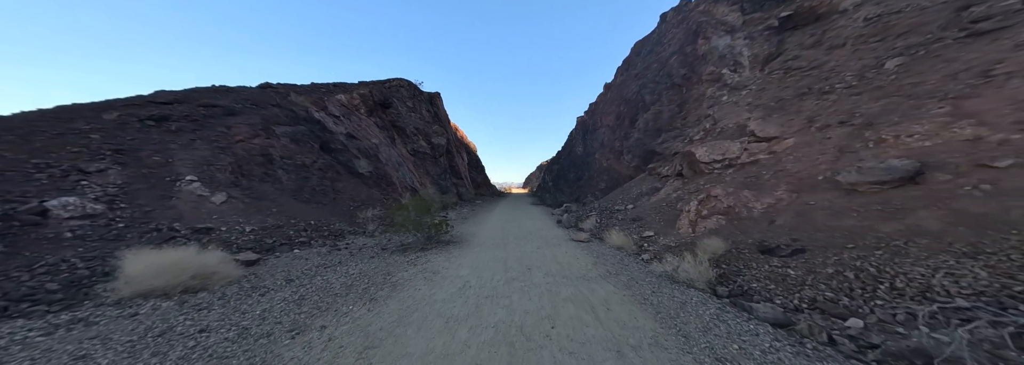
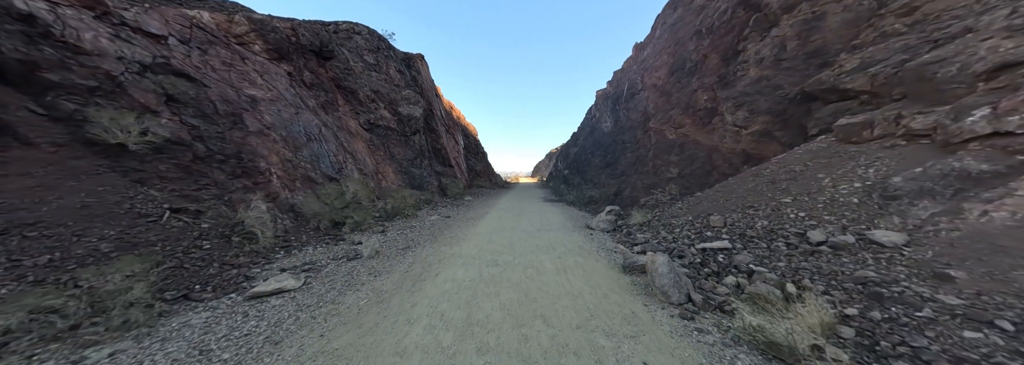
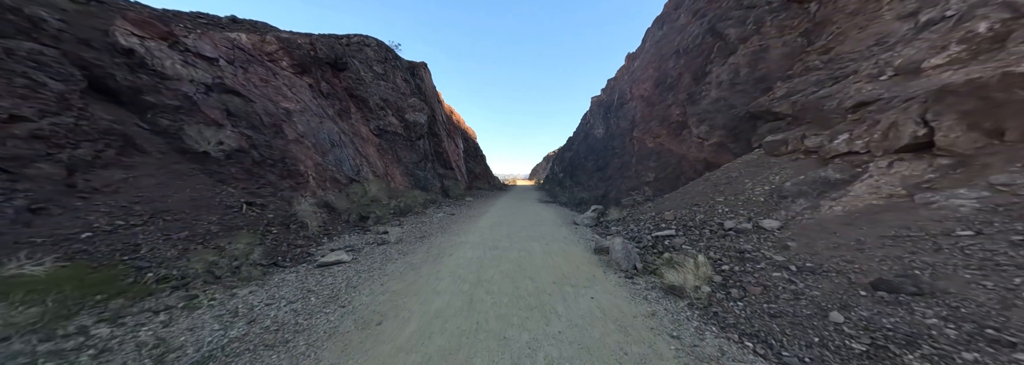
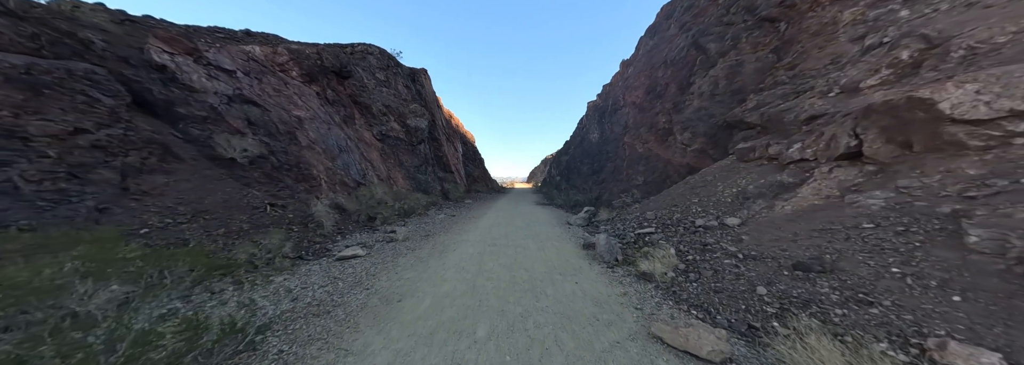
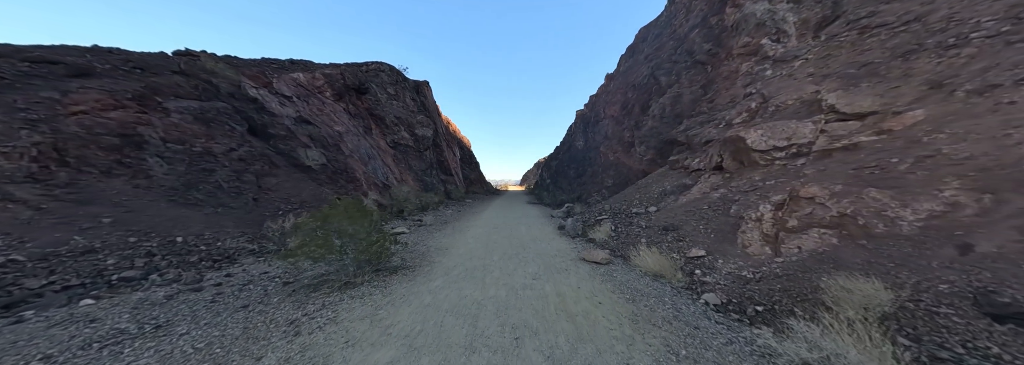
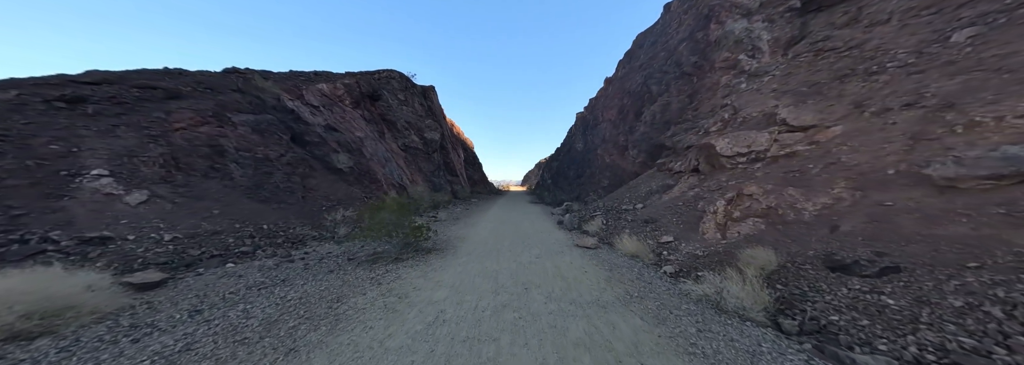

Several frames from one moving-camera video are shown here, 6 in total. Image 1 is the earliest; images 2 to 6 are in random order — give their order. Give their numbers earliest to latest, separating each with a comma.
6, 5, 4, 3, 2
